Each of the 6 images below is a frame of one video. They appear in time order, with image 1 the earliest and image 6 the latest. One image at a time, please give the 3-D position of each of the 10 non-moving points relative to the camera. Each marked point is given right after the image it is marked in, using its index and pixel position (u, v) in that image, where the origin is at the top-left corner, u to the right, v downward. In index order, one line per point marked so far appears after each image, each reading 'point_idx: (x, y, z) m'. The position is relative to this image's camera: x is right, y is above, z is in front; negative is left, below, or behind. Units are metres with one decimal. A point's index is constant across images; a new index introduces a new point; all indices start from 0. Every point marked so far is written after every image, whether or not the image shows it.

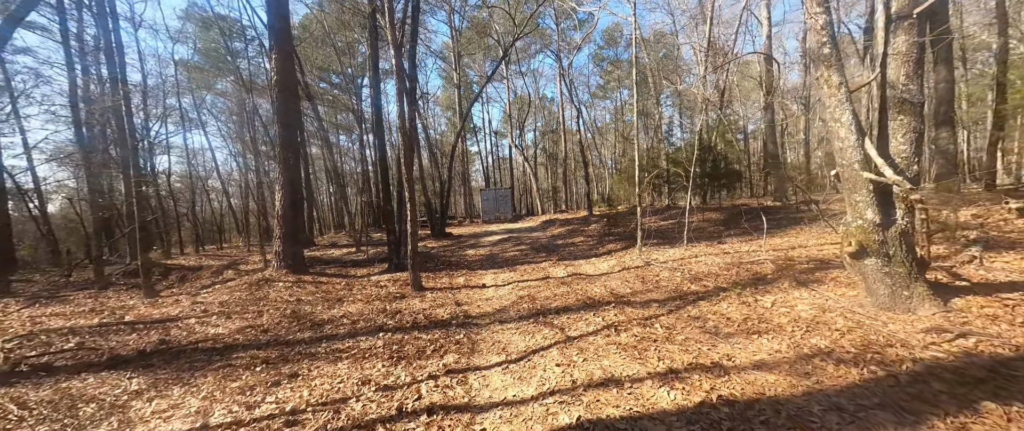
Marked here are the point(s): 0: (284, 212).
0: (-5.6, +0.1, +8.5) m
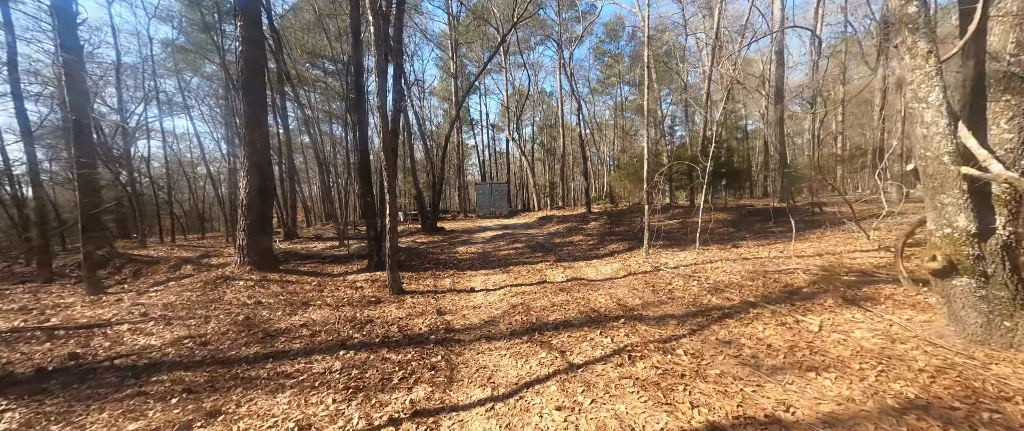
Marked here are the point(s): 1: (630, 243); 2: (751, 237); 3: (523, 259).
0: (-5.7, +0.3, +7.6) m
1: (+3.3, -0.8, +9.7) m
2: (+6.1, -0.5, +8.9) m
3: (+0.3, -1.2, +9.5) m
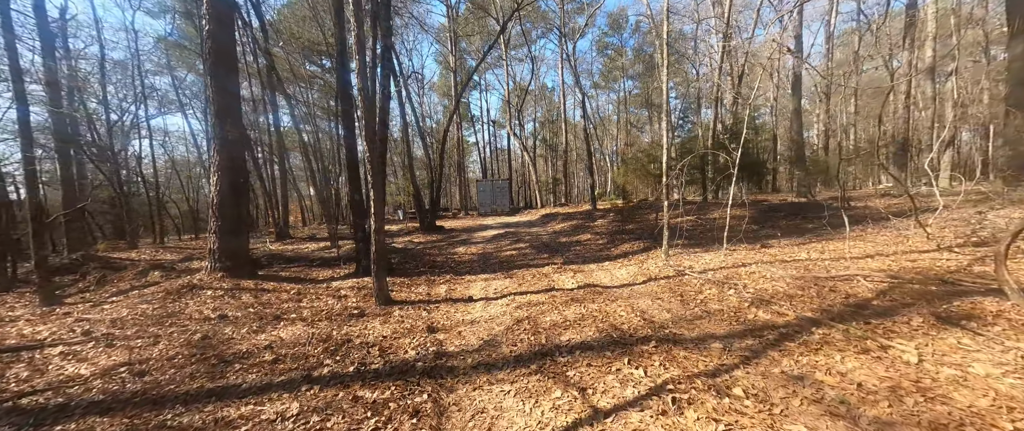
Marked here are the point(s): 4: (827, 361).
0: (-5.7, +0.3, +6.8) m
1: (+3.4, -0.7, +8.8) m
2: (+6.2, -0.5, +8.0) m
3: (+0.4, -1.1, +8.6) m
4: (+2.7, -1.2, +3.0) m
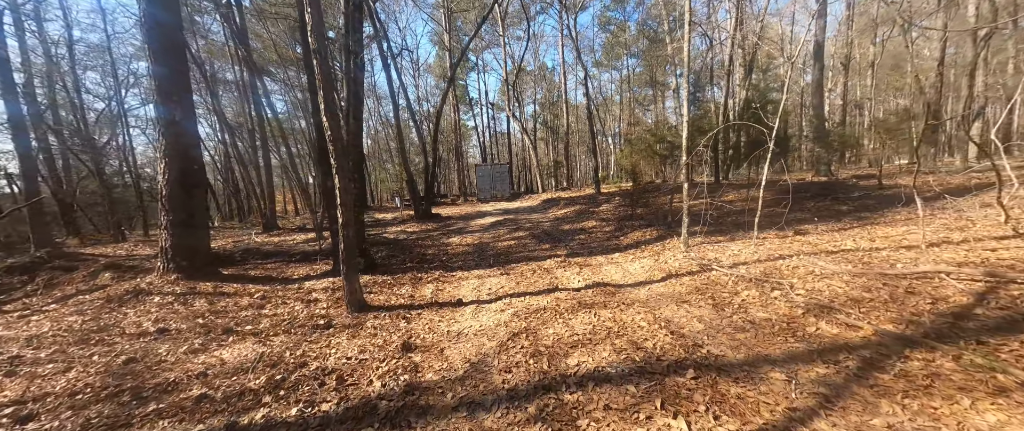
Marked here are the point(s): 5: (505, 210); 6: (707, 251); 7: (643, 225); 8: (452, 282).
0: (-5.8, +0.4, +5.9) m
1: (+3.3, -0.3, +7.9) m
2: (+6.1, -0.1, +7.1) m
3: (+0.4, -0.8, +7.8) m
4: (+2.6, -1.1, +2.1) m
5: (-0.4, +0.3, +19.2) m
6: (+3.2, -0.6, +5.7) m
7: (+3.3, -0.2, +8.8) m
8: (-1.0, -1.1, +6.0) m
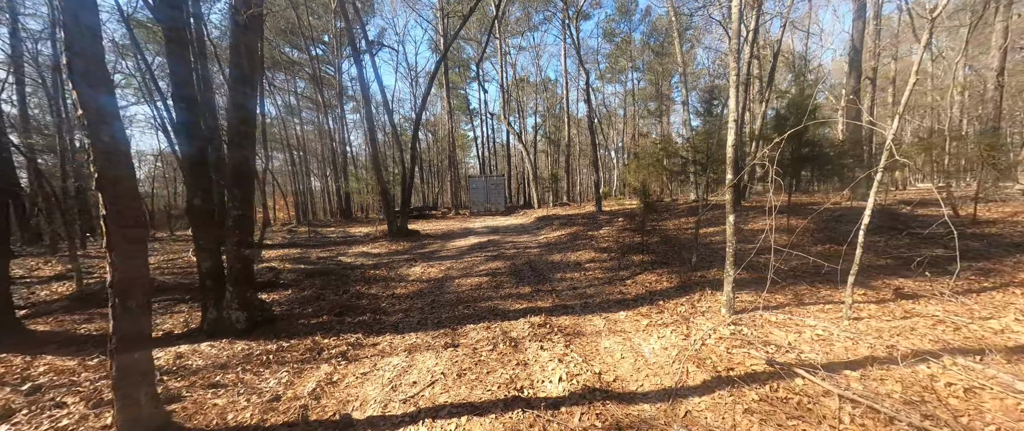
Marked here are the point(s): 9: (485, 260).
0: (-6.3, +0.1, +3.8) m
1: (+2.8, -1.0, +5.7) m
2: (+5.5, -0.8, +4.9) m
3: (-0.2, -1.4, +5.6) m
4: (+2.0, -1.6, -0.1) m
5: (-0.9, -0.6, +17.0) m
6: (+2.6, -1.1, +3.6) m
7: (+2.7, -0.9, +6.6) m
8: (-1.6, -1.6, +3.8) m
9: (-0.7, -1.1, +9.1) m
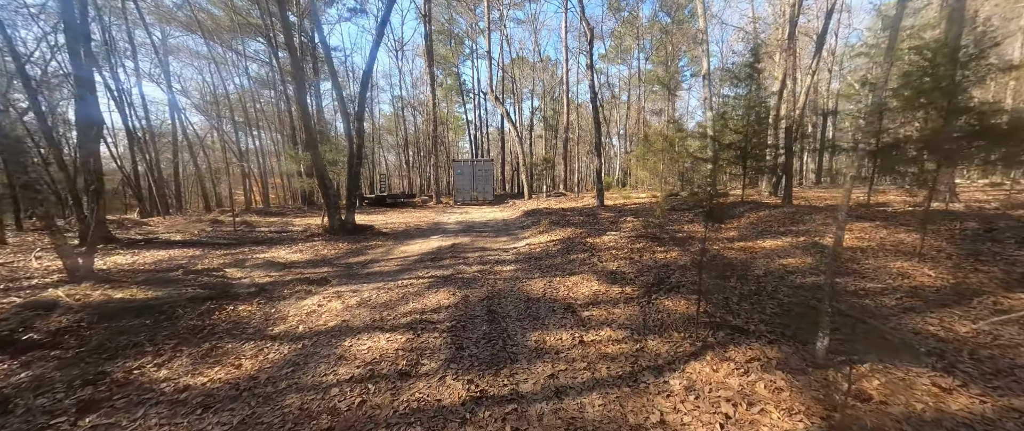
0: (-7.0, 0.0, +0.4) m
1: (+2.1, -1.2, +2.5) m
2: (+4.9, -1.1, +1.7) m
3: (-0.9, -1.5, +2.3) m
4: (+1.3, -2.0, -3.4) m
5: (-1.7, -0.3, +13.7) m
6: (+1.9, -1.4, +0.3) m
7: (+2.0, -1.1, +3.3) m
8: (-2.3, -1.8, +0.5) m
9: (-1.4, -1.2, +5.9) m
